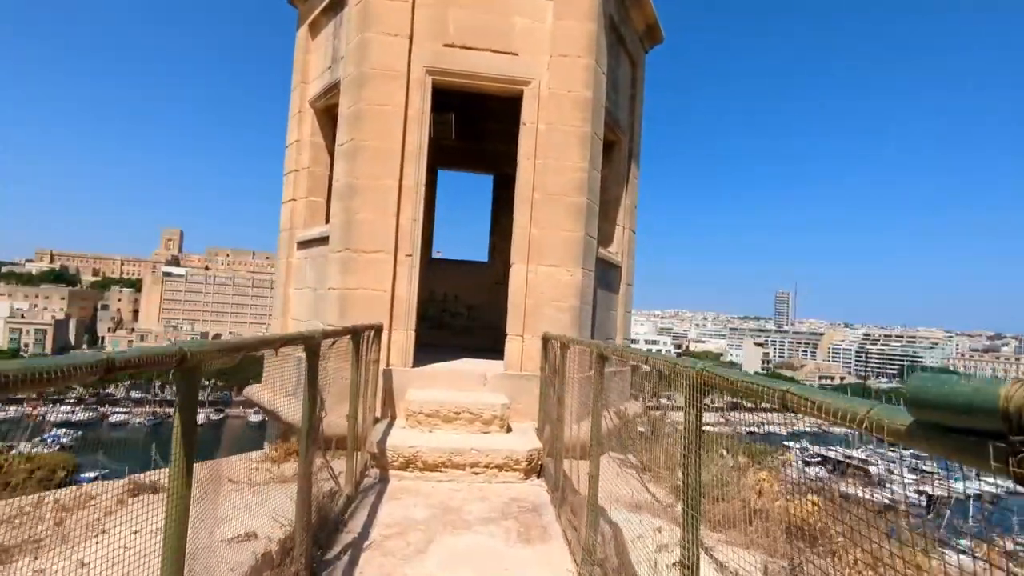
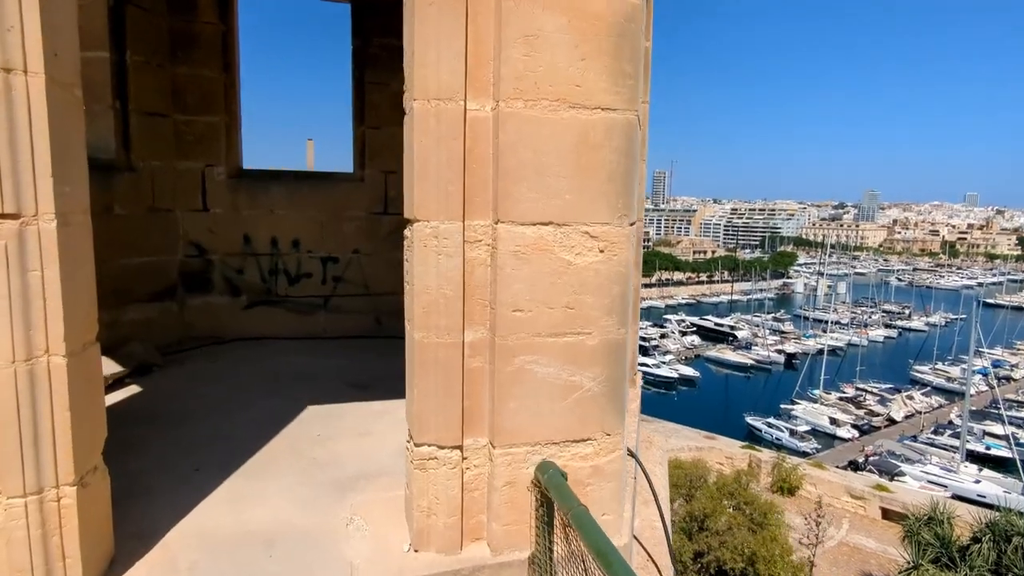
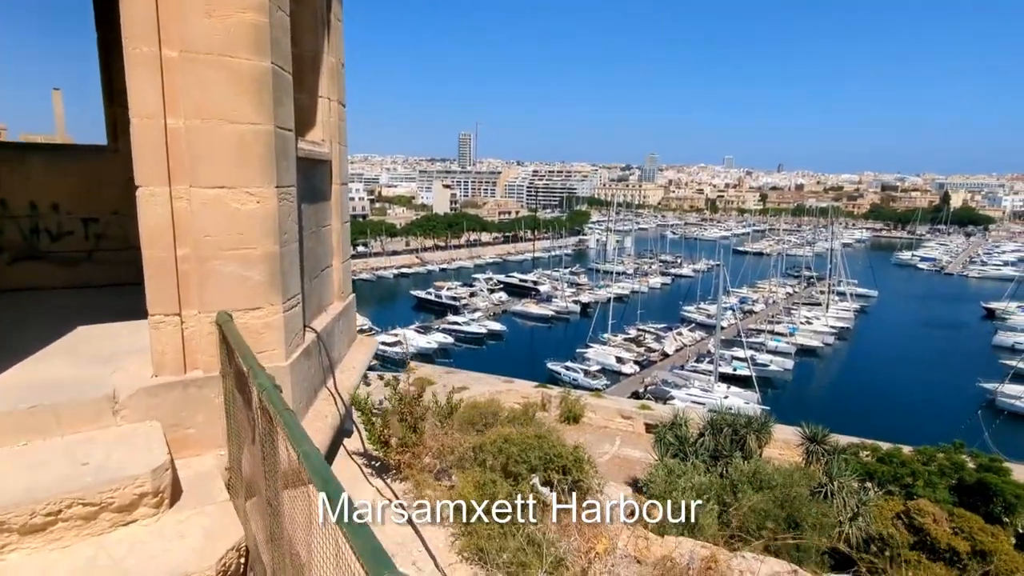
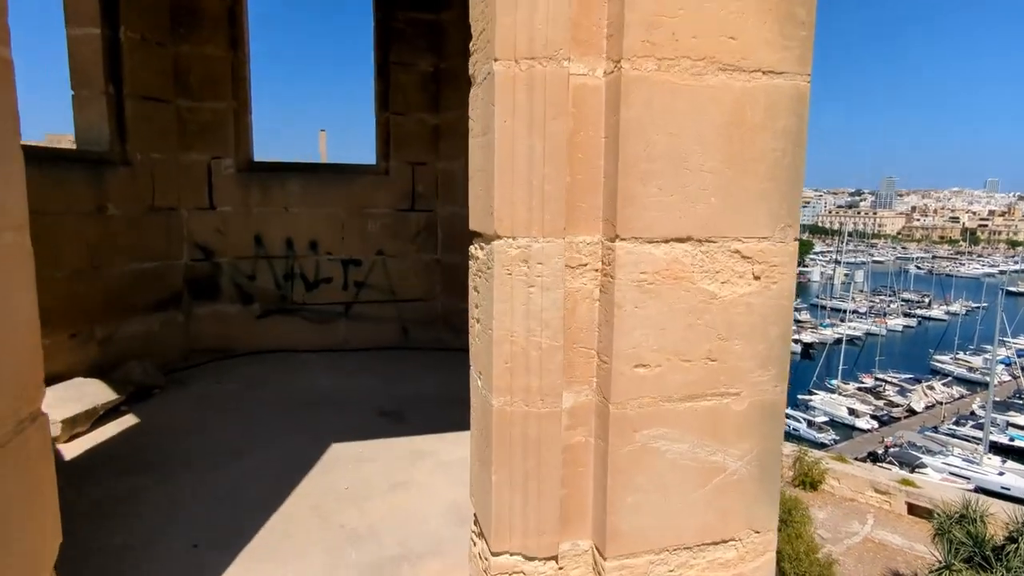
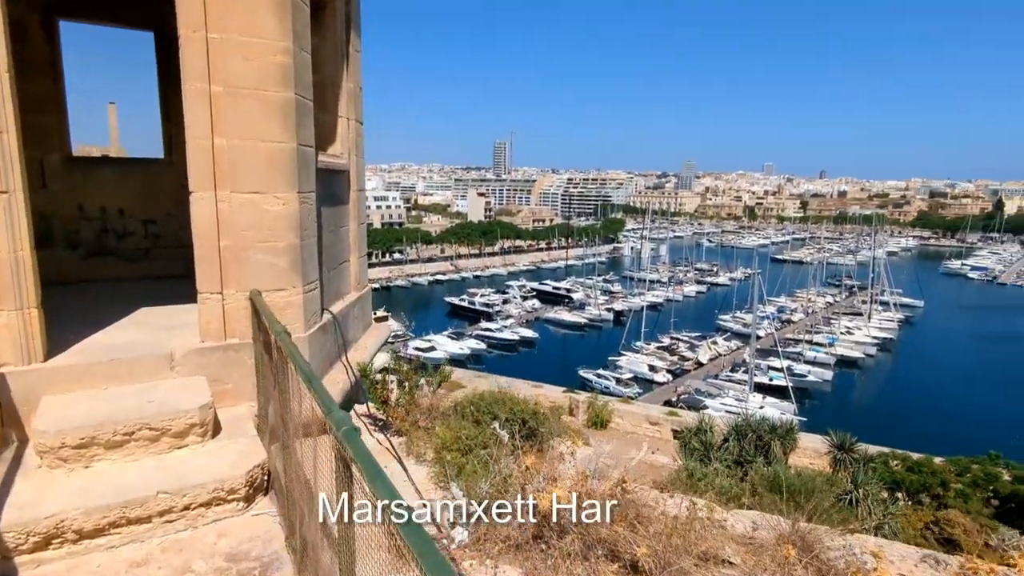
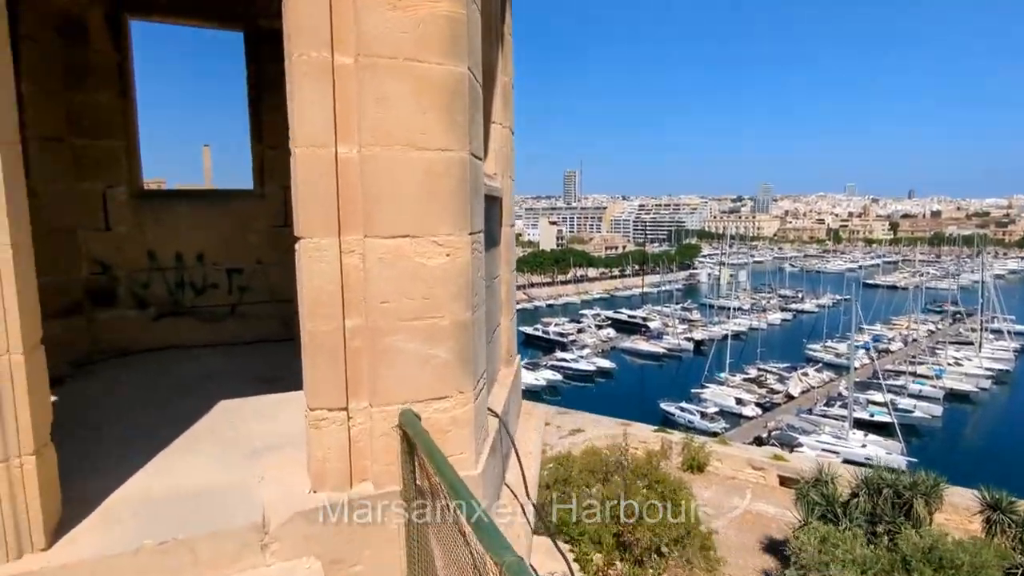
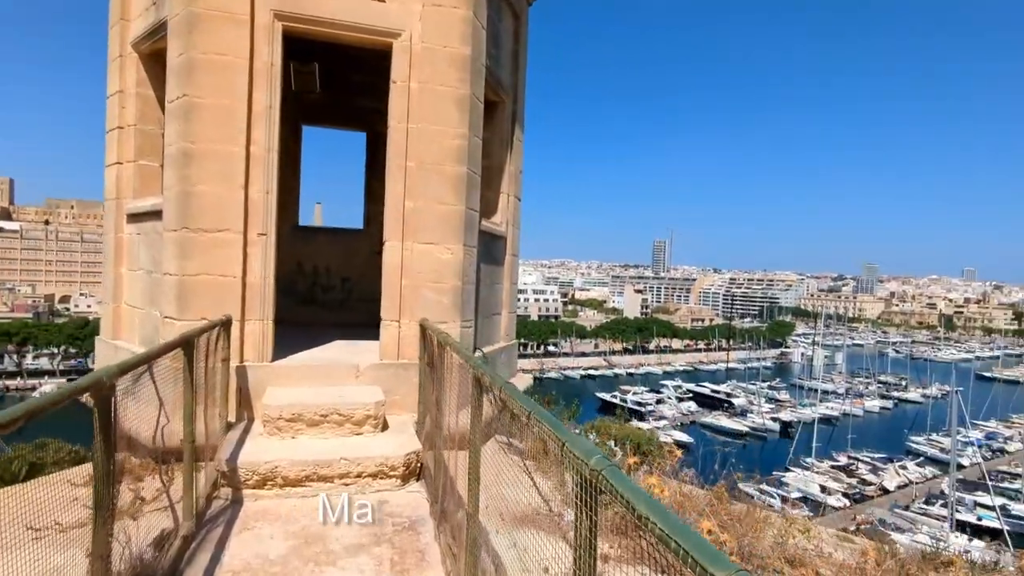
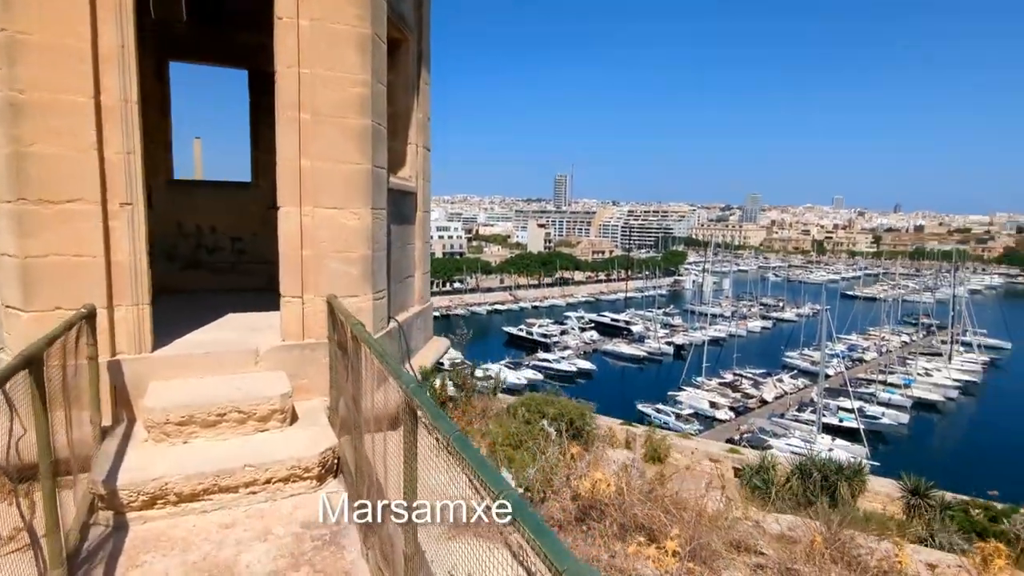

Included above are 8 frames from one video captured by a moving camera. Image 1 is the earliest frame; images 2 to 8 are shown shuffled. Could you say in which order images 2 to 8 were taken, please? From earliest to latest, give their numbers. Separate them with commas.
7, 8, 5, 3, 6, 2, 4
